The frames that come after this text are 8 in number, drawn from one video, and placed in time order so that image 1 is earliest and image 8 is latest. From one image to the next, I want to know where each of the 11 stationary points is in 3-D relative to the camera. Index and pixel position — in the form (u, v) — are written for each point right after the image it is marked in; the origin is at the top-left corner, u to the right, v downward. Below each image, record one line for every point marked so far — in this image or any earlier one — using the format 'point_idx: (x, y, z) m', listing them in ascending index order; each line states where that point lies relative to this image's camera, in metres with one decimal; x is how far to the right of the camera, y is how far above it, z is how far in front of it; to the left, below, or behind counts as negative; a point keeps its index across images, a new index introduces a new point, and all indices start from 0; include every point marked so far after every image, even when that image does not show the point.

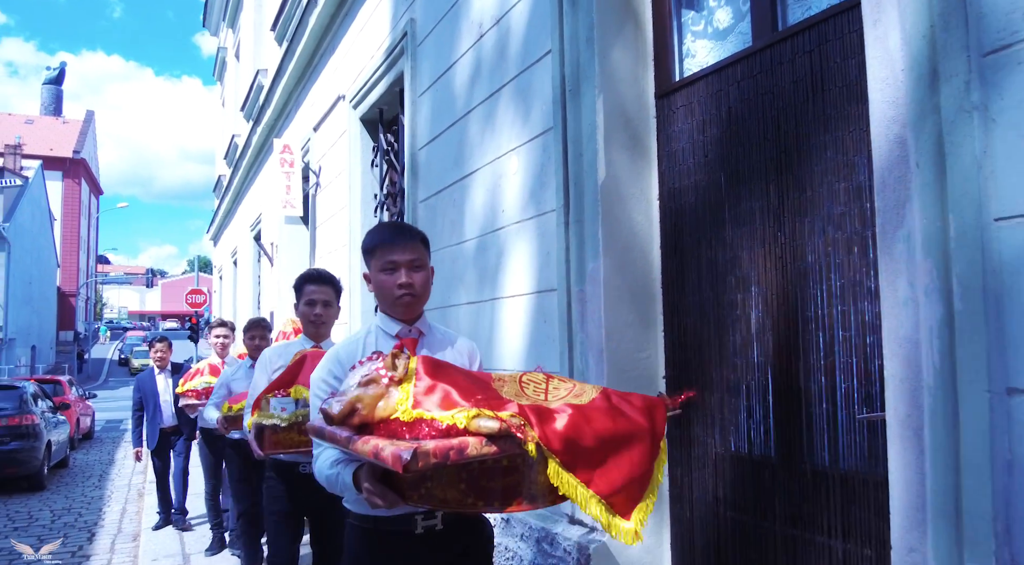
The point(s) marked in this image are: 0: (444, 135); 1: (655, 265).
0: (-0.4, +1.0, +4.4) m
1: (+0.6, +0.1, +2.9) m
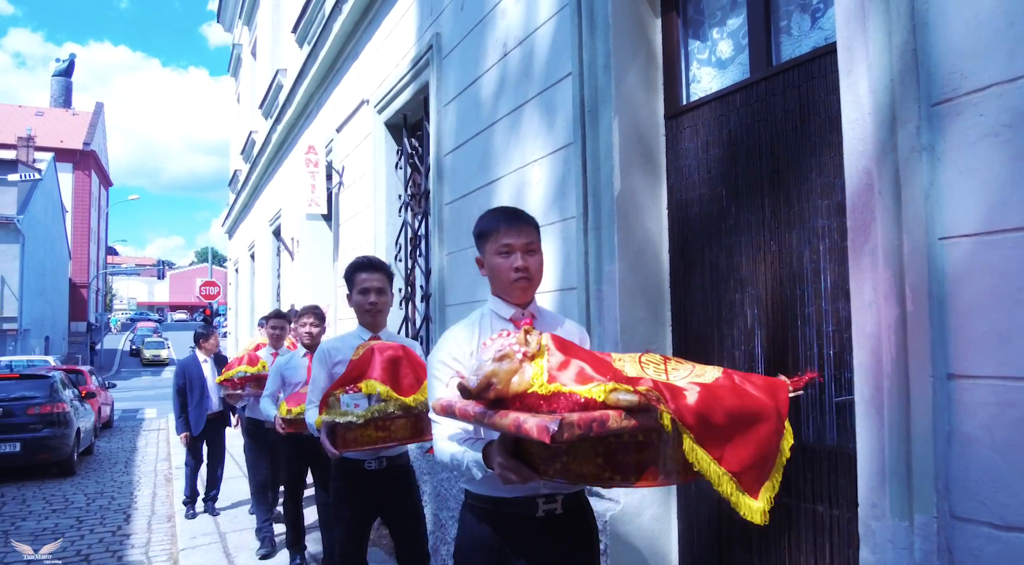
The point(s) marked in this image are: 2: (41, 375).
0: (-0.3, +1.0, +4.8) m
1: (+0.7, +0.1, +3.2) m
2: (-8.1, -1.6, +11.4) m
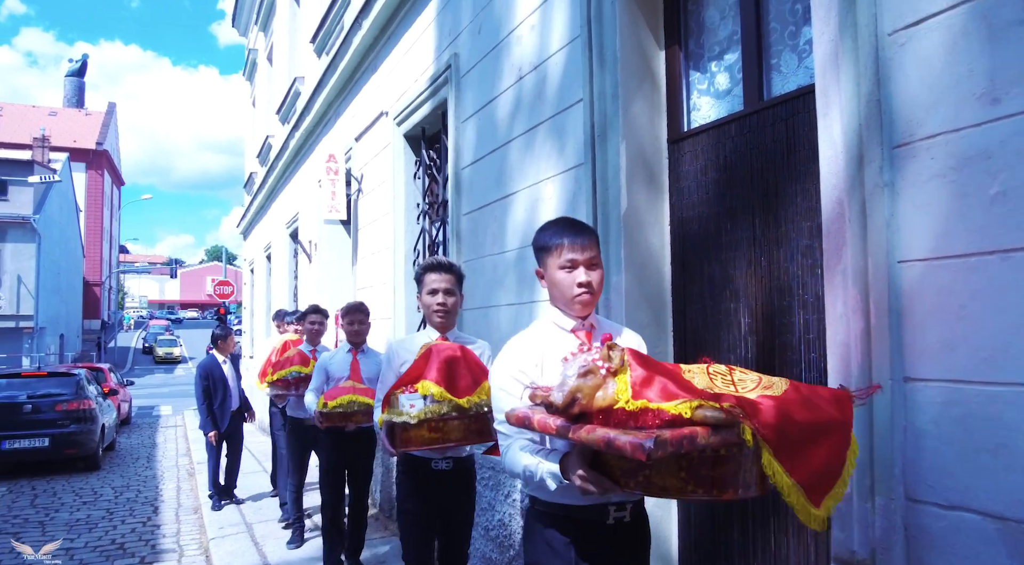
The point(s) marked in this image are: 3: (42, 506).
0: (-0.2, +0.9, +5.1) m
1: (+0.8, 0.0, +3.6) m
2: (-7.9, -1.6, +11.8) m
3: (-6.4, -3.1, +9.2) m
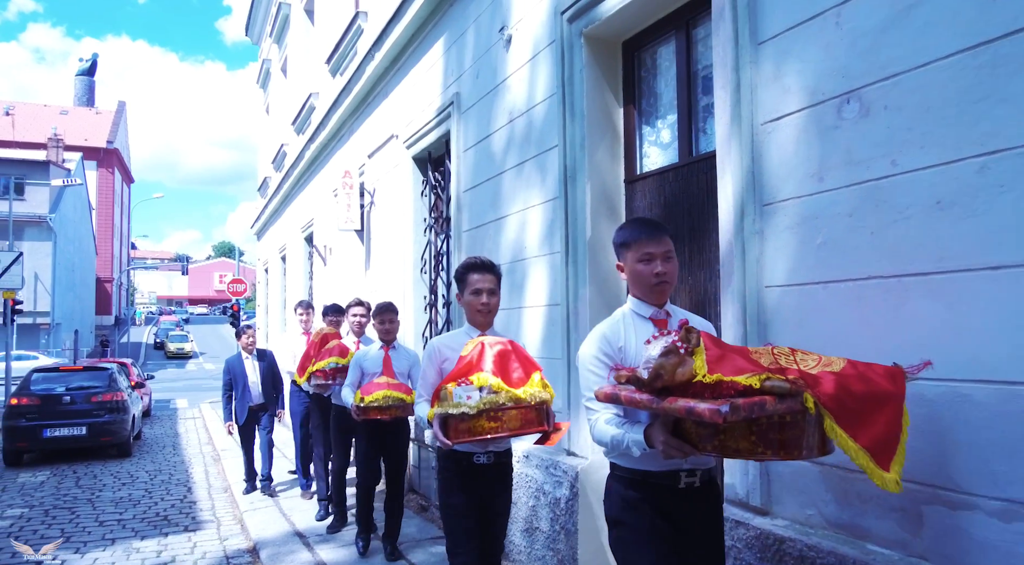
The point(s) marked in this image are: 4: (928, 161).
0: (-0.3, +0.9, +6.0) m
1: (+0.7, -0.1, +4.5) m
2: (-7.9, -1.6, +12.8) m
3: (-6.5, -3.1, +10.2) m
4: (+1.5, +0.4, +2.4) m
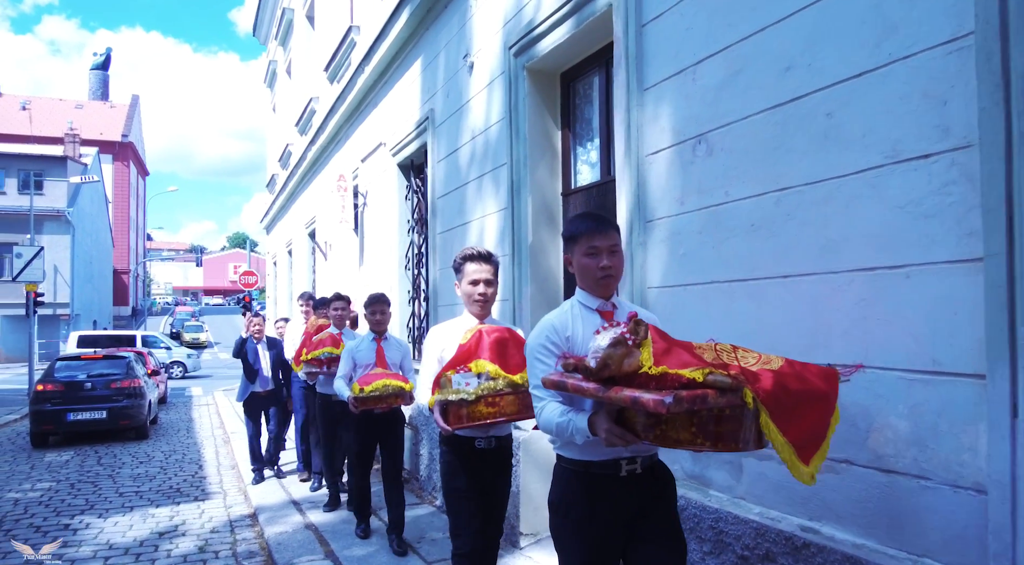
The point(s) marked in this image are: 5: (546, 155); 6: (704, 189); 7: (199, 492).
0: (-0.6, +0.9, +6.7) m
1: (+0.4, 0.0, +5.2) m
2: (-8.1, -1.5, +13.8) m
3: (-6.7, -3.0, +11.1) m
4: (+1.1, +0.4, +3.1) m
5: (+0.3, +1.0, +5.2) m
6: (+1.0, +0.5, +3.4) m
7: (-4.0, -2.7, +8.6) m
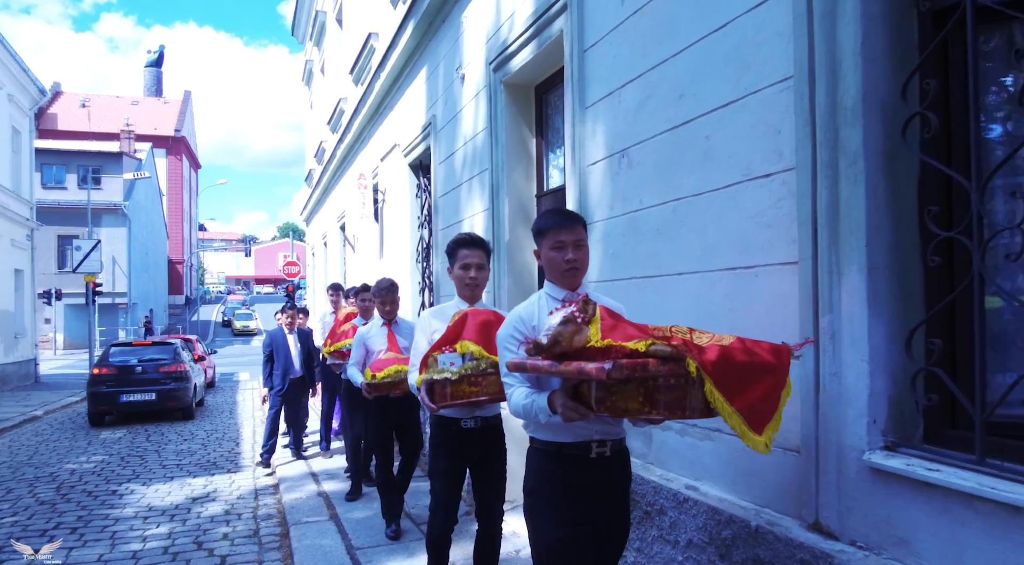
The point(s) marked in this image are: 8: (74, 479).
0: (-0.7, +1.0, +7.3) m
1: (+0.2, 0.0, +5.7) m
2: (-7.7, -1.3, +14.9) m
3: (-6.5, -2.9, +12.1) m
4: (+0.8, +0.4, +3.6) m
5: (+0.1, +1.1, +5.8) m
6: (+0.7, +0.5, +3.9) m
7: (-4.0, -2.6, +9.5) m
8: (-5.7, -2.5, +8.6) m
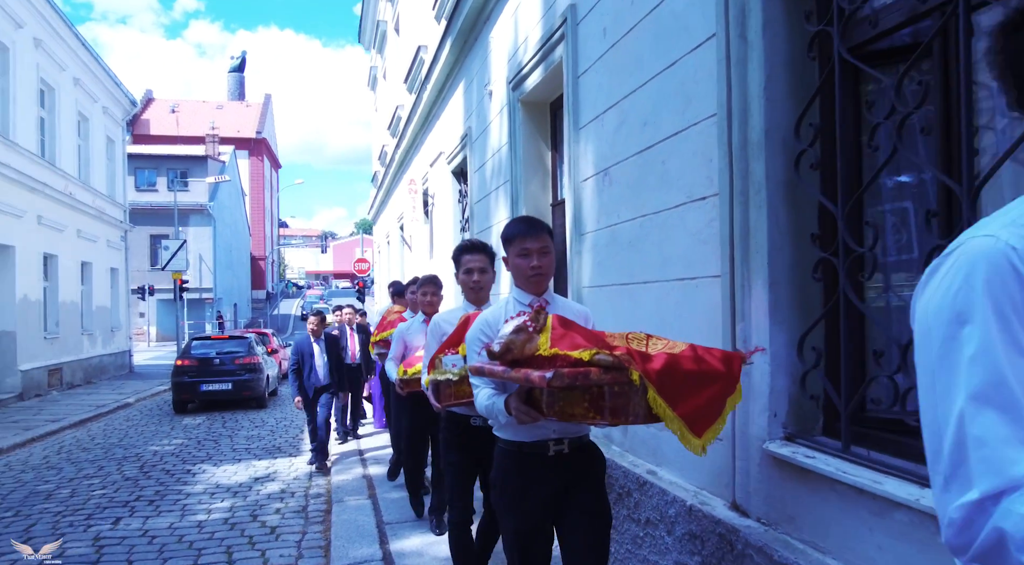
0: (-0.4, +1.0, +7.9) m
1: (+0.3, 0.0, +6.2) m
2: (-6.6, -1.3, +16.1) m
3: (-5.7, -2.9, +13.3) m
4: (+0.7, +0.4, +4.0) m
5: (+0.2, +1.0, +6.2) m
6: (+0.6, +0.5, +4.3) m
7: (-3.4, -2.6, +10.4) m
8: (-5.2, -2.6, +9.7) m
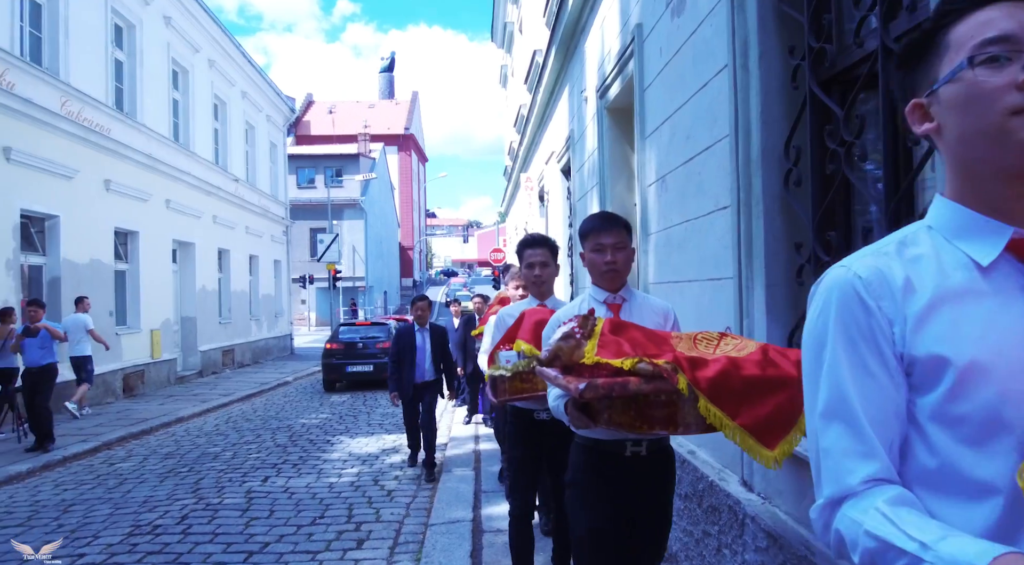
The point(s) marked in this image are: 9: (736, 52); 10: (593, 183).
0: (+0.8, +1.0, +8.4) m
1: (+1.2, 0.0, +6.6) m
2: (-3.6, -1.1, +17.7) m
3: (-3.3, -2.7, +14.8) m
4: (+1.1, +0.4, +4.4) m
5: (+1.1, +1.1, +6.6) m
6: (+1.1, +0.5, +4.7) m
7: (-1.7, -2.5, +11.5) m
8: (-3.5, -2.5, +11.2) m
9: (+1.1, +1.1, +3.2) m
10: (+0.9, +1.1, +7.5) m
